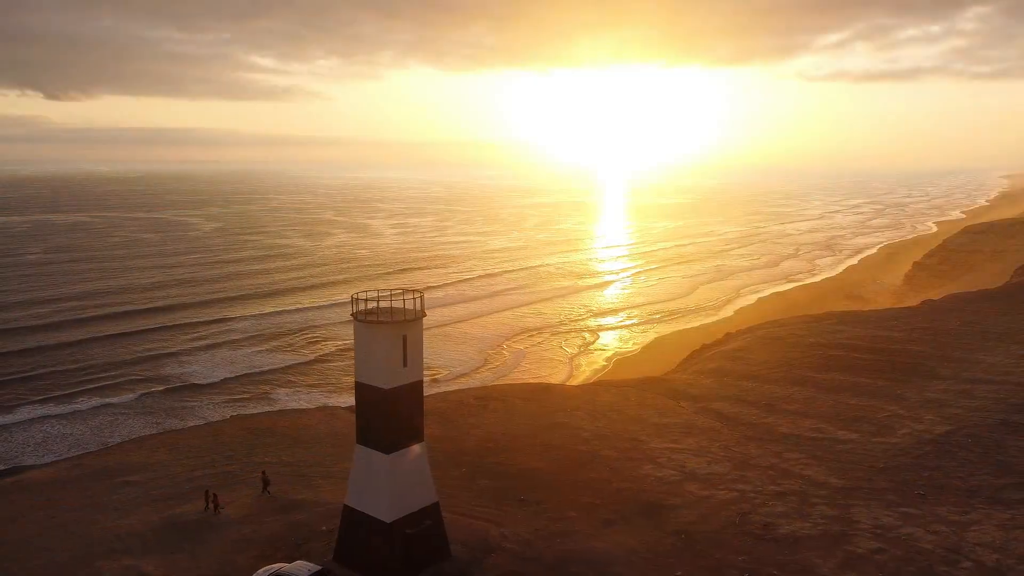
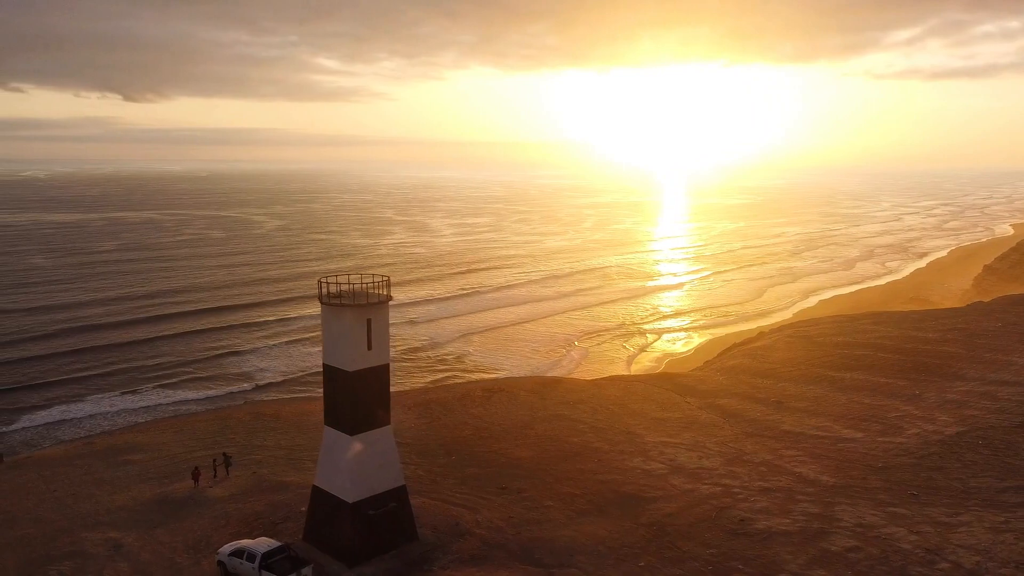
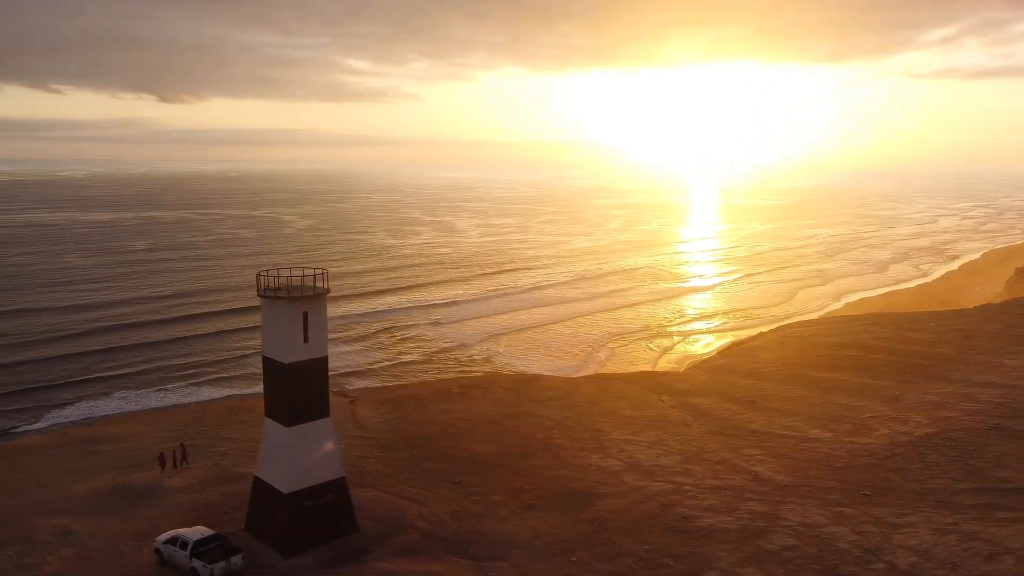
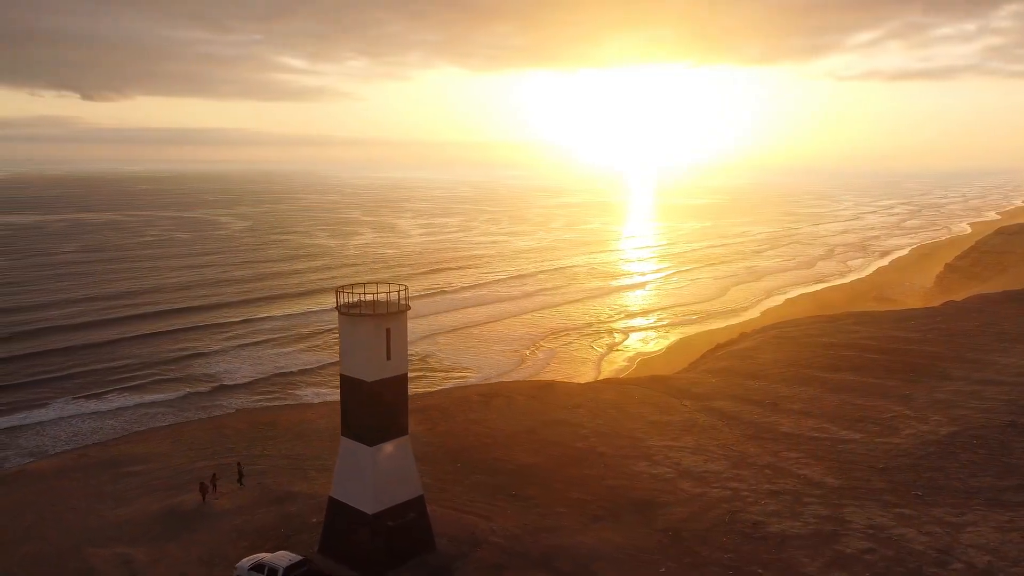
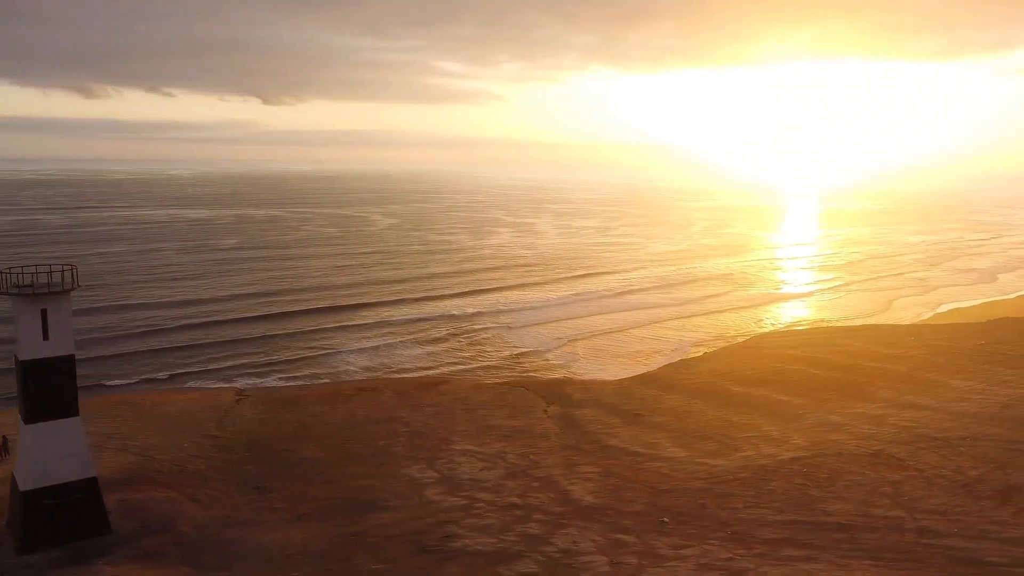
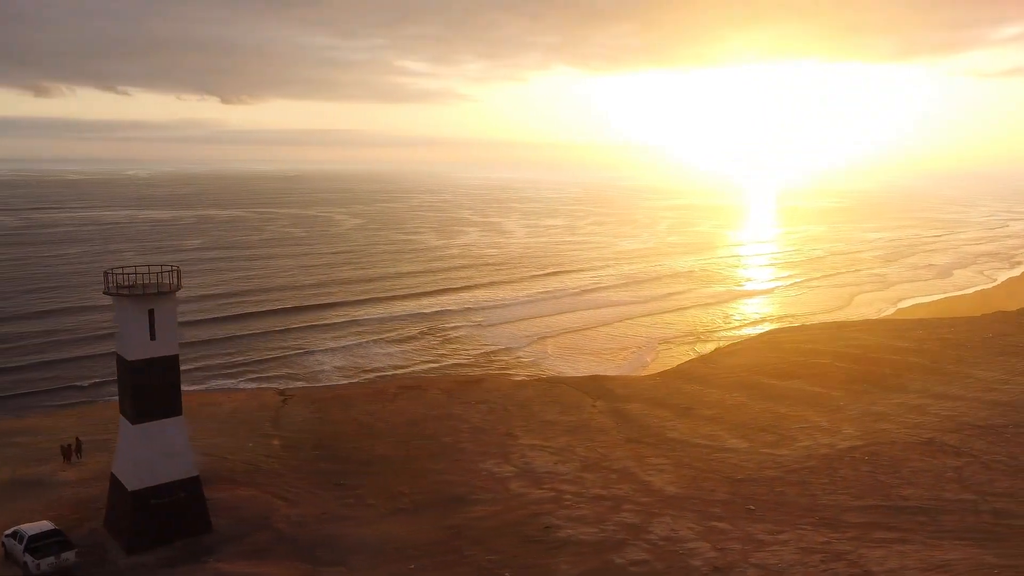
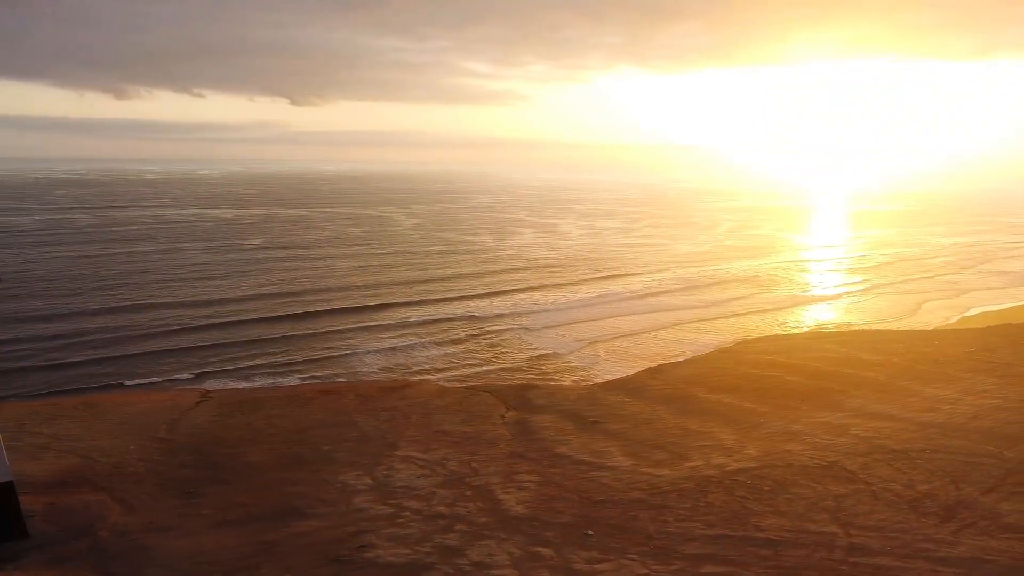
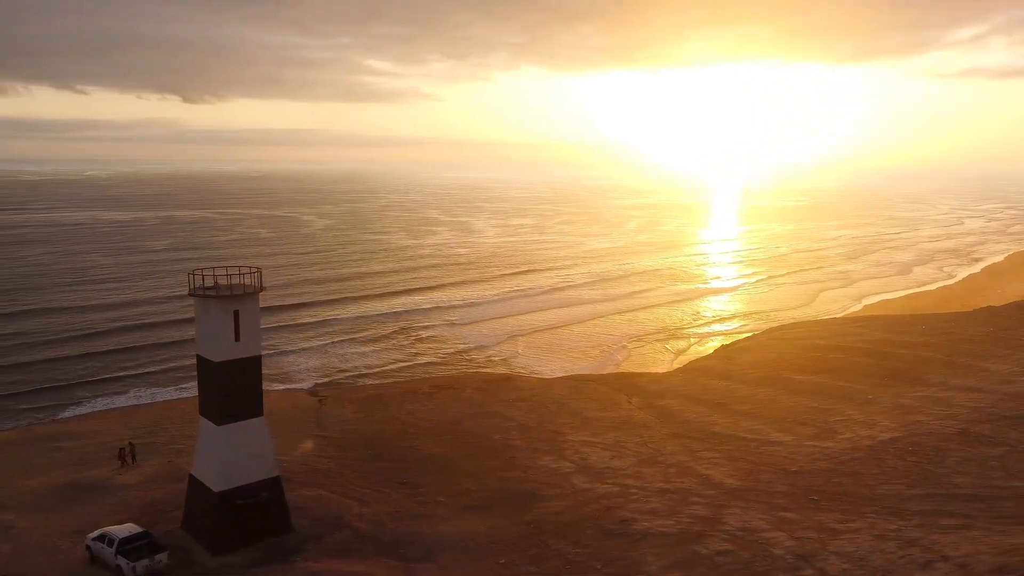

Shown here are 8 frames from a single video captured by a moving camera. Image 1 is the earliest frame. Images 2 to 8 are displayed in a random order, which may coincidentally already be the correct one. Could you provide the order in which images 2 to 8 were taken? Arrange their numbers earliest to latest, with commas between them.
4, 2, 3, 8, 6, 5, 7
